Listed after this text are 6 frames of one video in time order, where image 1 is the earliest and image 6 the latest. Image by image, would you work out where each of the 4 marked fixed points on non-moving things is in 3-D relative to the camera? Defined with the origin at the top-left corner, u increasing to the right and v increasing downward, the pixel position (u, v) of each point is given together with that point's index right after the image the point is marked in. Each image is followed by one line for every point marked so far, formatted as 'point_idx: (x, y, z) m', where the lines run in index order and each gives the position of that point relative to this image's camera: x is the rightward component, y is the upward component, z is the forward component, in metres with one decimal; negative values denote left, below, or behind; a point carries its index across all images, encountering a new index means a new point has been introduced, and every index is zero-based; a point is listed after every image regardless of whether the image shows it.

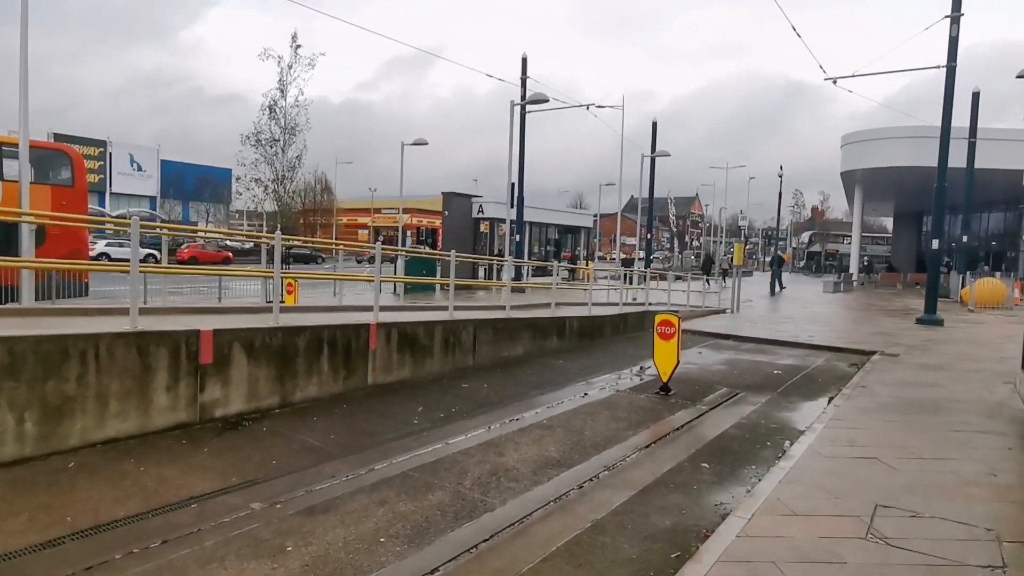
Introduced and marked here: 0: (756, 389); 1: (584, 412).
0: (+3.9, -1.6, +9.5) m
1: (+0.9, -1.6, +7.8) m
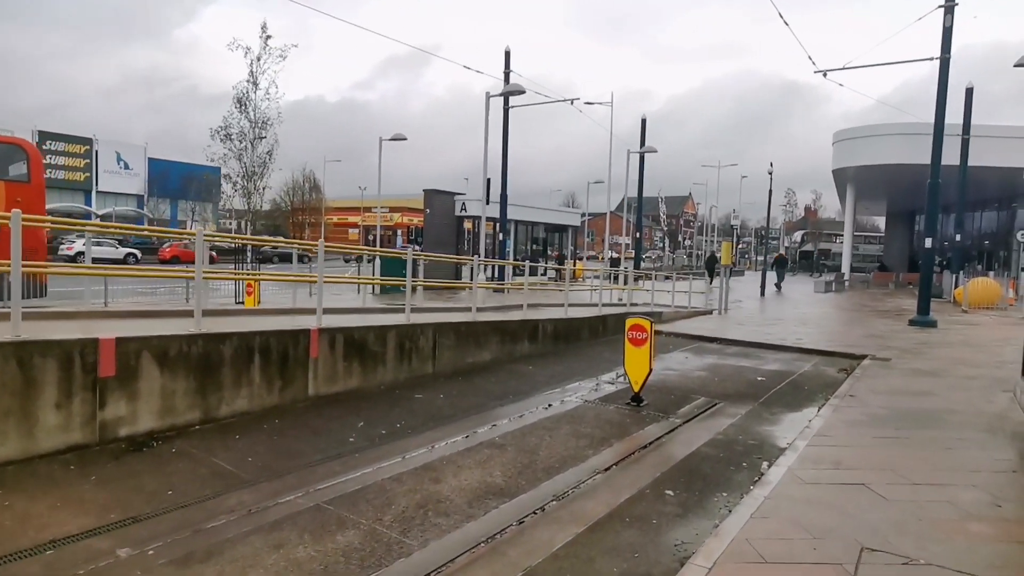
0: (+3.3, -1.7, +8.8) m
1: (+0.4, -1.6, +7.0) m
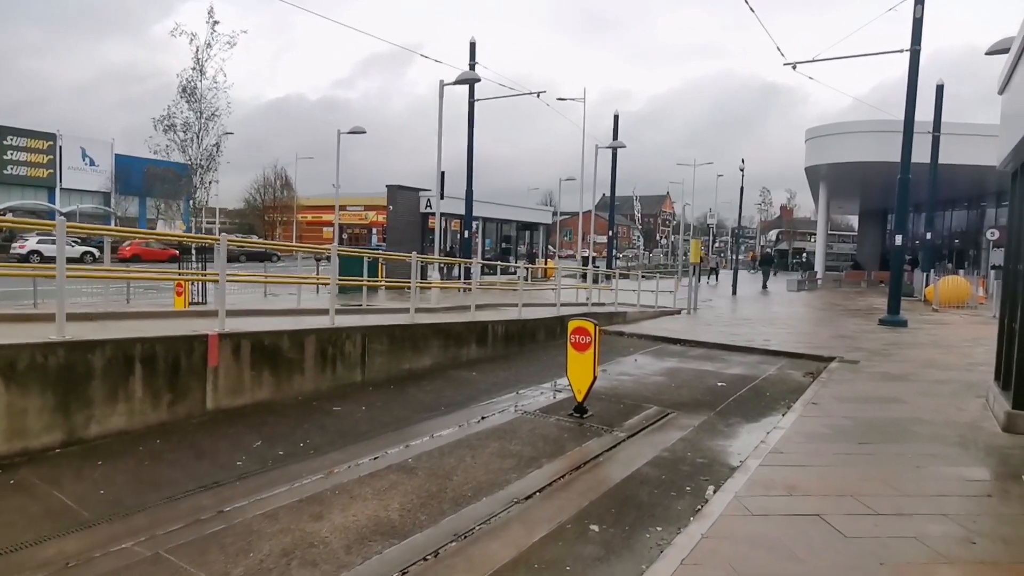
0: (+2.4, -1.7, +8.1) m
1: (-0.5, -1.6, +6.2) m
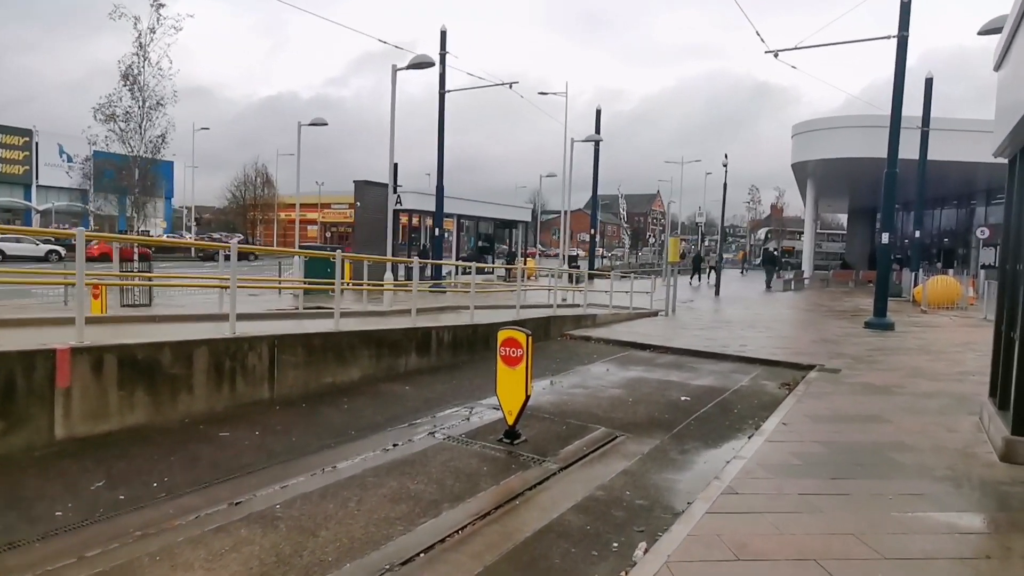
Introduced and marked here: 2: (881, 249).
0: (+1.6, -1.7, +7.0) m
1: (-1.3, -1.7, +5.1) m
2: (+10.6, +1.1, +17.1) m
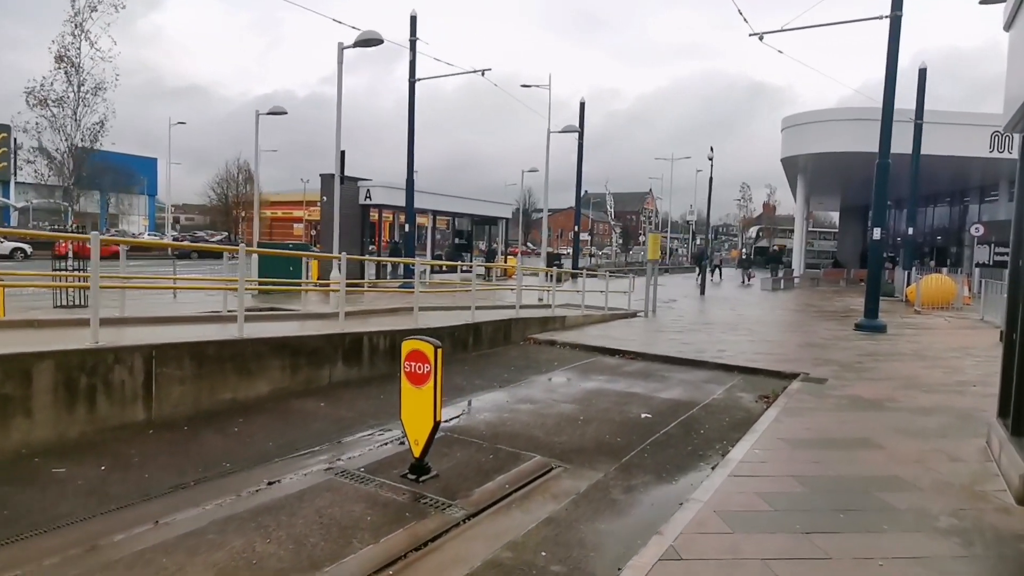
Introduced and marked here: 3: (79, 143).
0: (+0.7, -1.7, +5.9) m
1: (-2.1, -1.7, +3.9) m
2: (+9.7, +1.1, +16.0) m
3: (-11.9, +4.0, +16.4) m
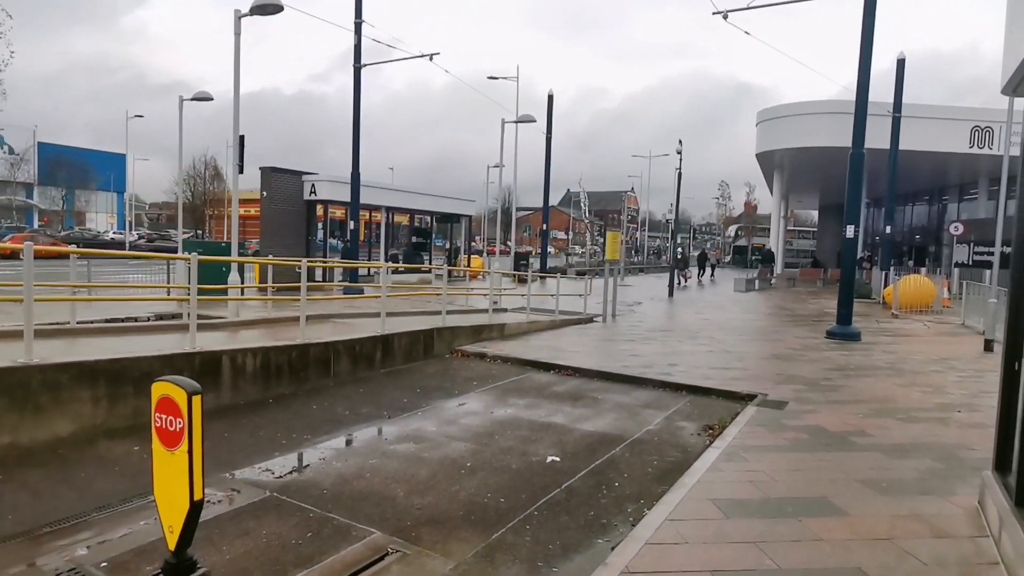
0: (-0.5, -1.8, +4.3) m
1: (-3.3, -1.8, +2.3) m
2: (+8.2, +1.1, +14.7) m
3: (-13.4, +3.9, +14.5) m
